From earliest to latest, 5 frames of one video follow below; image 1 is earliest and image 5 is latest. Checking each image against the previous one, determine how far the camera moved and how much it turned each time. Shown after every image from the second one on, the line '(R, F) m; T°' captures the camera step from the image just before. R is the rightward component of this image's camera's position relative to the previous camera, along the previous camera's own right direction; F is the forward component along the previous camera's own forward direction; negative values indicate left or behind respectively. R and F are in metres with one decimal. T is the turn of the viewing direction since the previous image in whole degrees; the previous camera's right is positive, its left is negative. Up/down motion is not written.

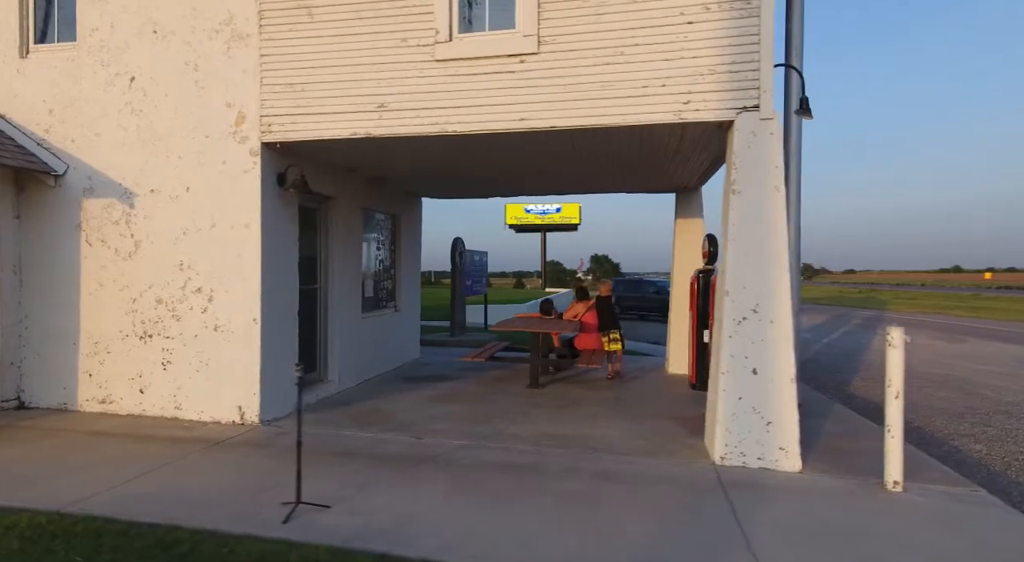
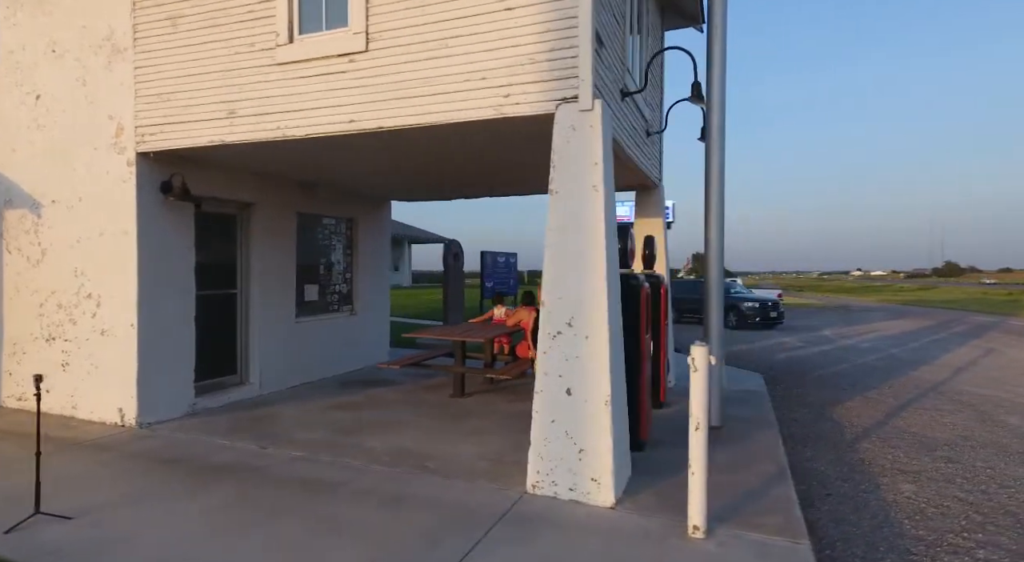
(+2.3, +0.5) m; -9°
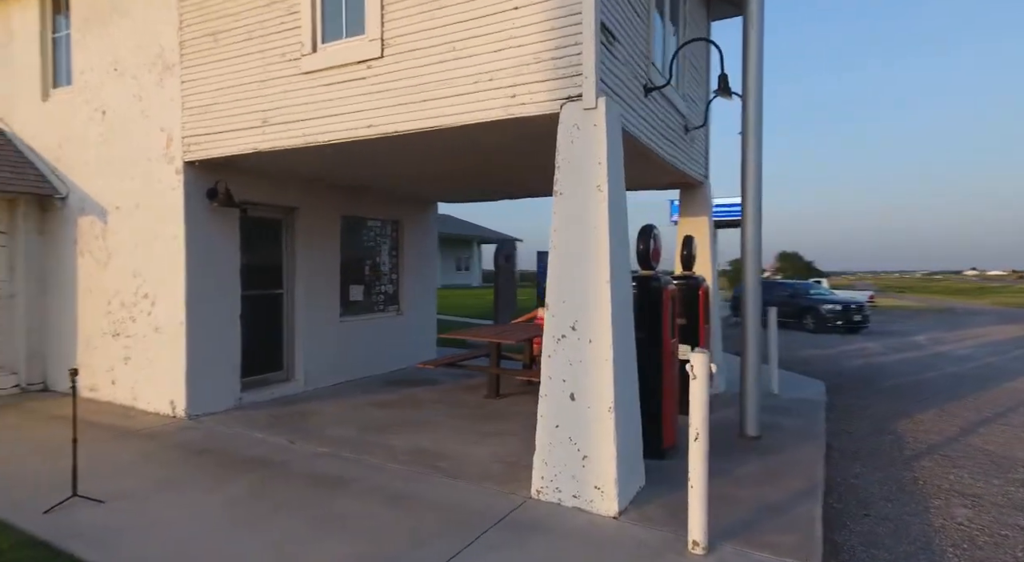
(+0.5, +0.1) m; -7°
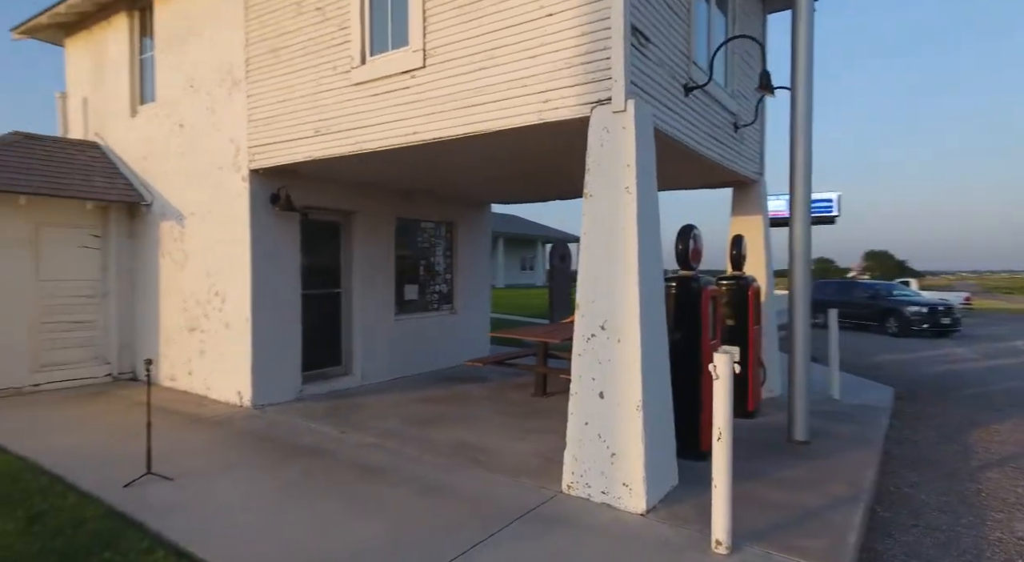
(+0.3, -0.1) m; -6°
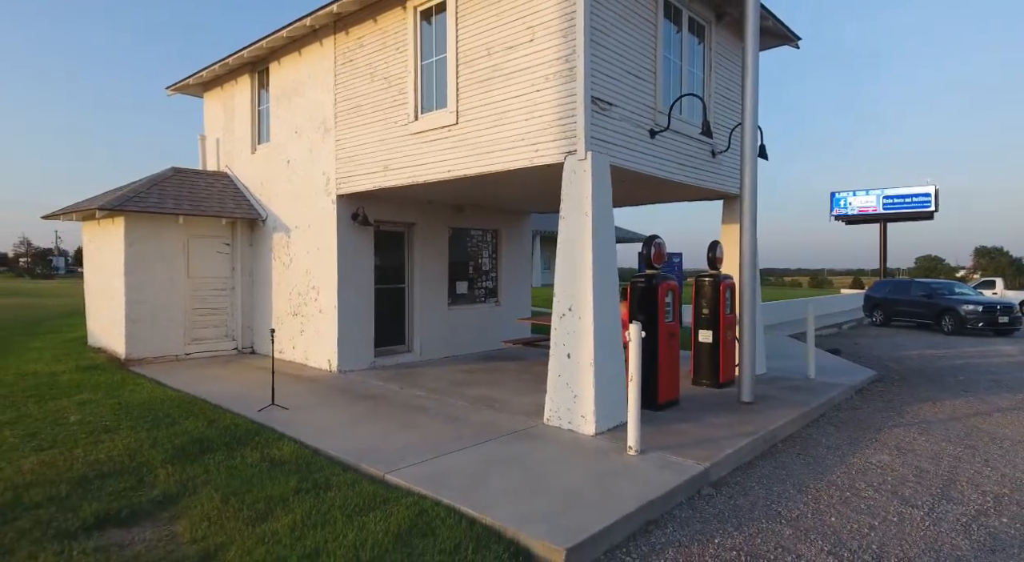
(+0.9, -2.0) m; -7°
